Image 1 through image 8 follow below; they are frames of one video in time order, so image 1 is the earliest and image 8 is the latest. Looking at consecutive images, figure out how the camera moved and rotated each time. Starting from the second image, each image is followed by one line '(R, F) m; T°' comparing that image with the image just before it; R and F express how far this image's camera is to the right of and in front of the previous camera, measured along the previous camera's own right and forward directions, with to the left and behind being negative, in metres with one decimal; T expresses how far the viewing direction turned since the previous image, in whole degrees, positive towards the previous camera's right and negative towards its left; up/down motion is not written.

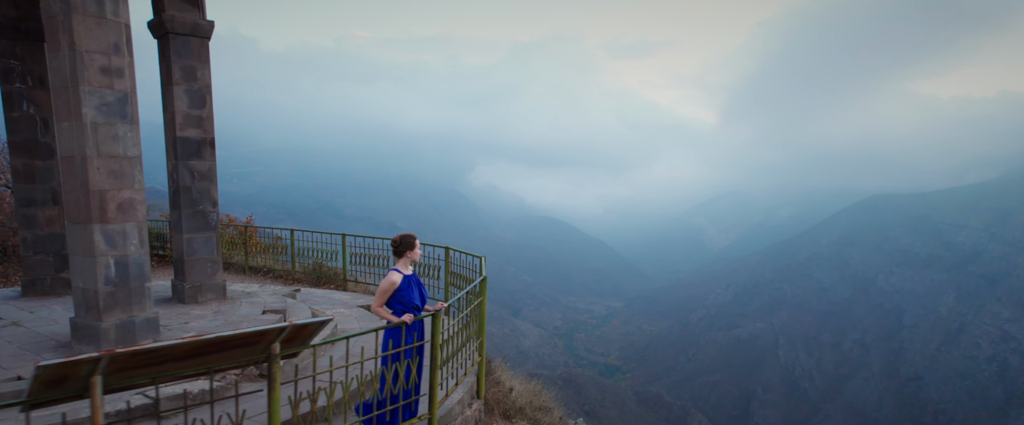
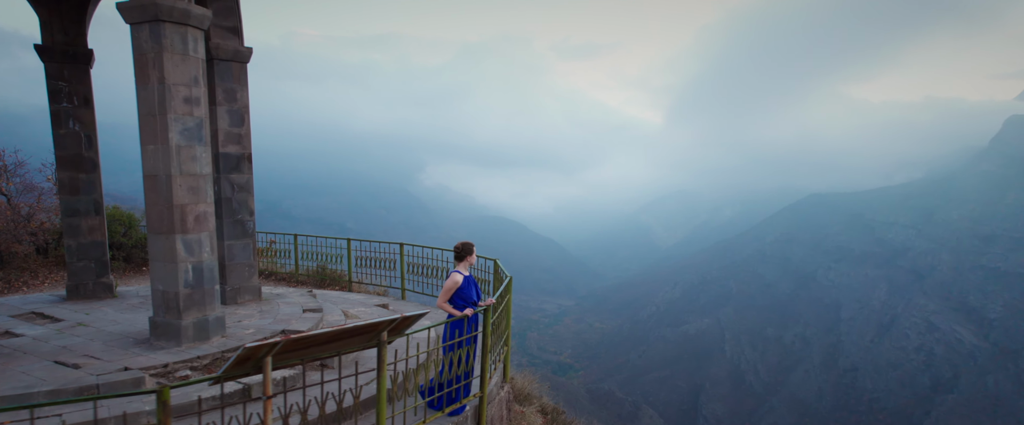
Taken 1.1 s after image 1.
(-0.8, -1.0) m; +5°
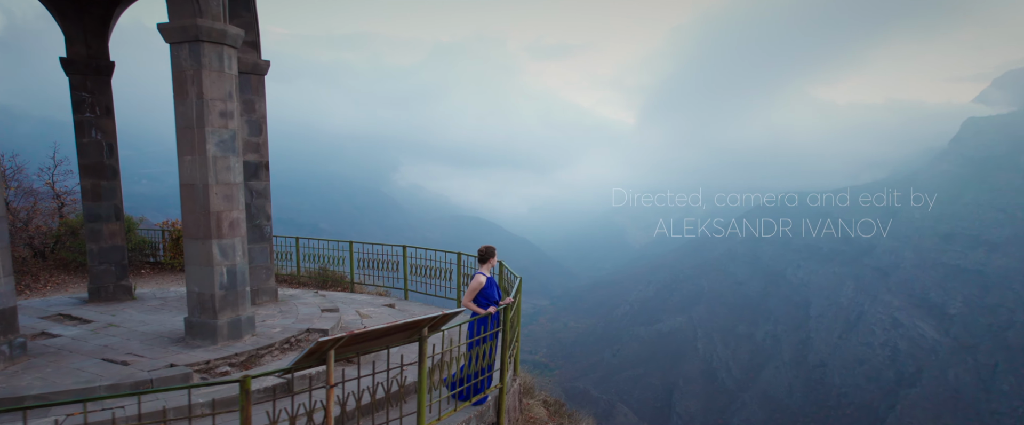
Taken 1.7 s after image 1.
(-0.4, -0.5) m; +2°
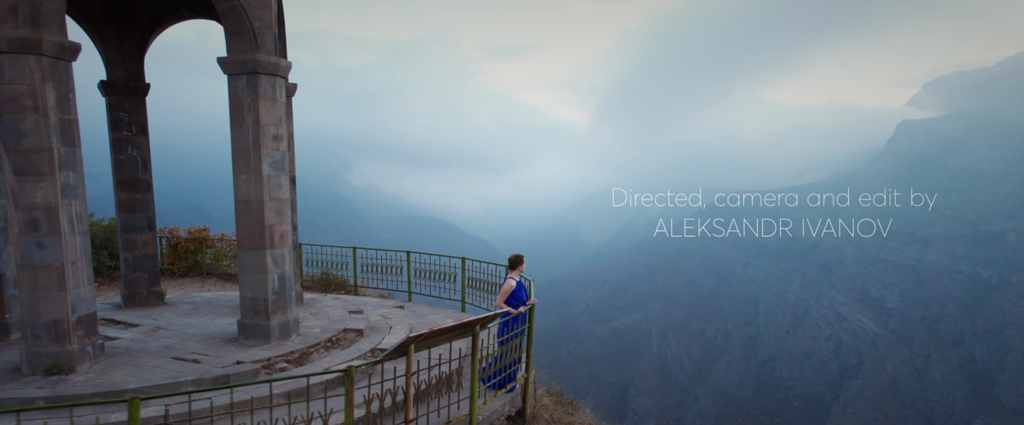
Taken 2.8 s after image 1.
(-0.8, -1.0) m; +4°
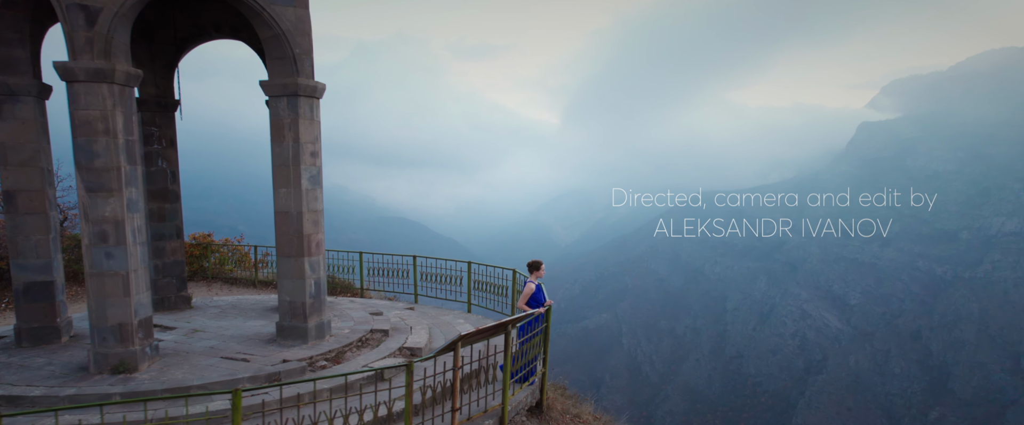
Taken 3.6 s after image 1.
(-0.6, -0.8) m; +3°
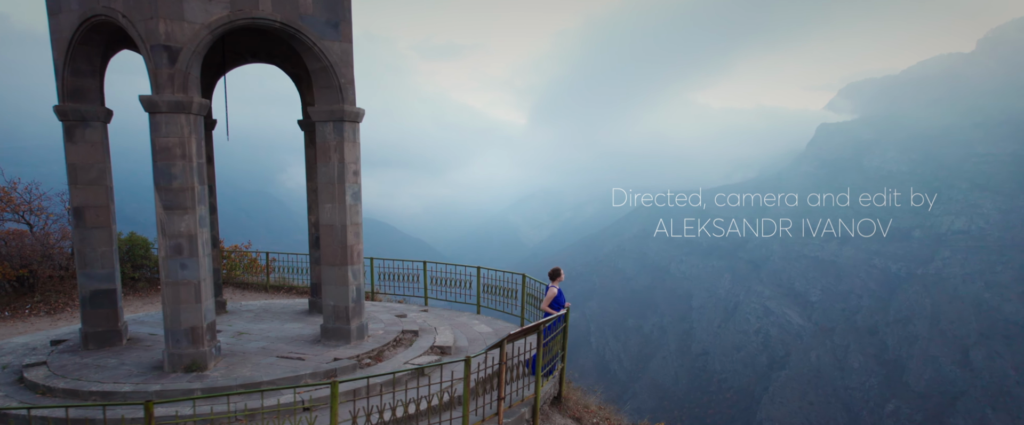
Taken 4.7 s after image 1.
(-0.8, -1.0) m; +3°
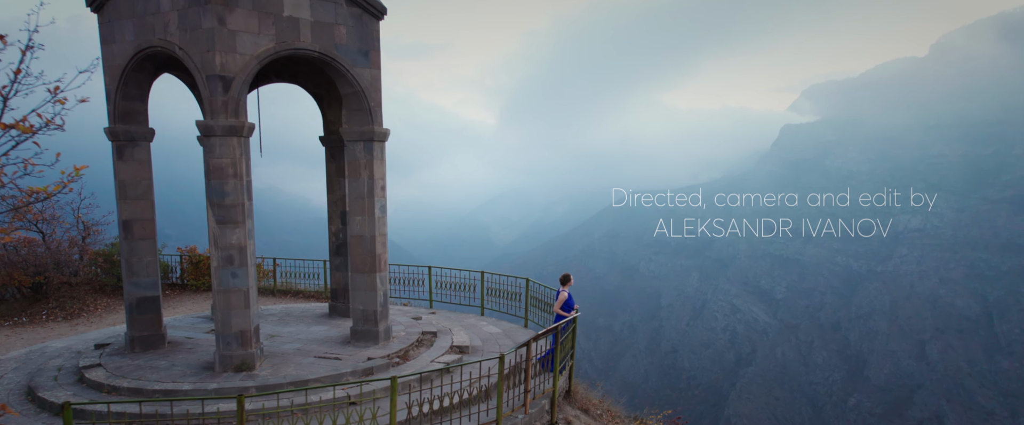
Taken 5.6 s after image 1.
(-0.7, -0.9) m; +3°
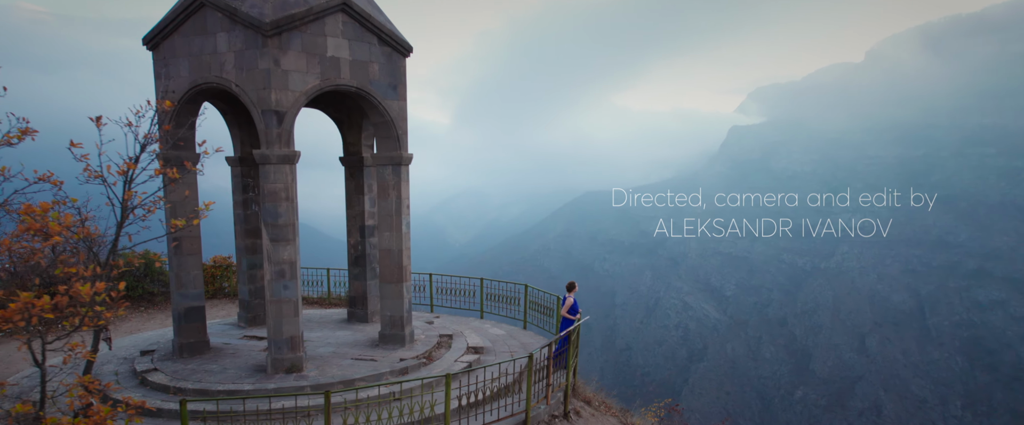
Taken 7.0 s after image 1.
(-1.0, -1.2) m; +4°
